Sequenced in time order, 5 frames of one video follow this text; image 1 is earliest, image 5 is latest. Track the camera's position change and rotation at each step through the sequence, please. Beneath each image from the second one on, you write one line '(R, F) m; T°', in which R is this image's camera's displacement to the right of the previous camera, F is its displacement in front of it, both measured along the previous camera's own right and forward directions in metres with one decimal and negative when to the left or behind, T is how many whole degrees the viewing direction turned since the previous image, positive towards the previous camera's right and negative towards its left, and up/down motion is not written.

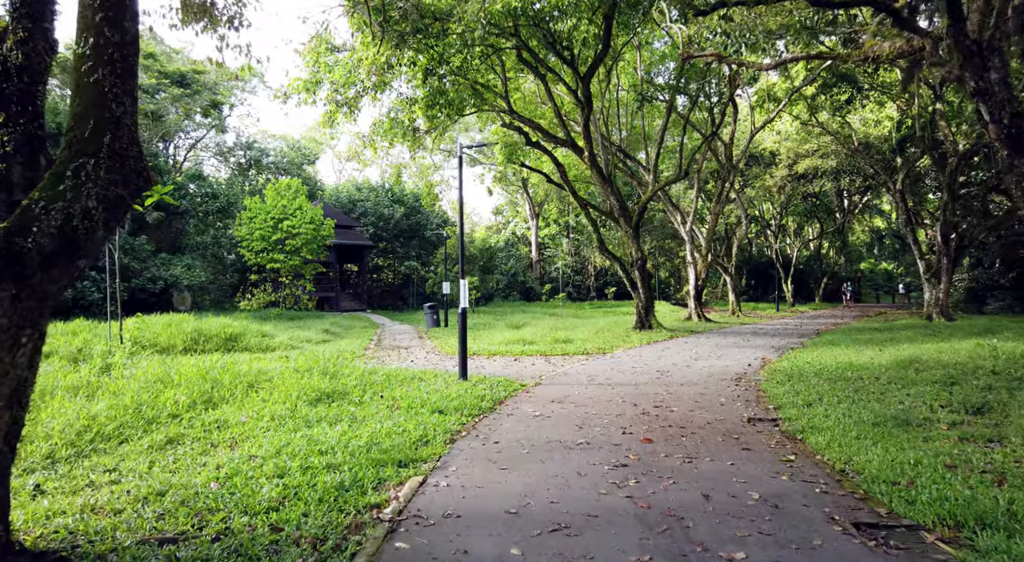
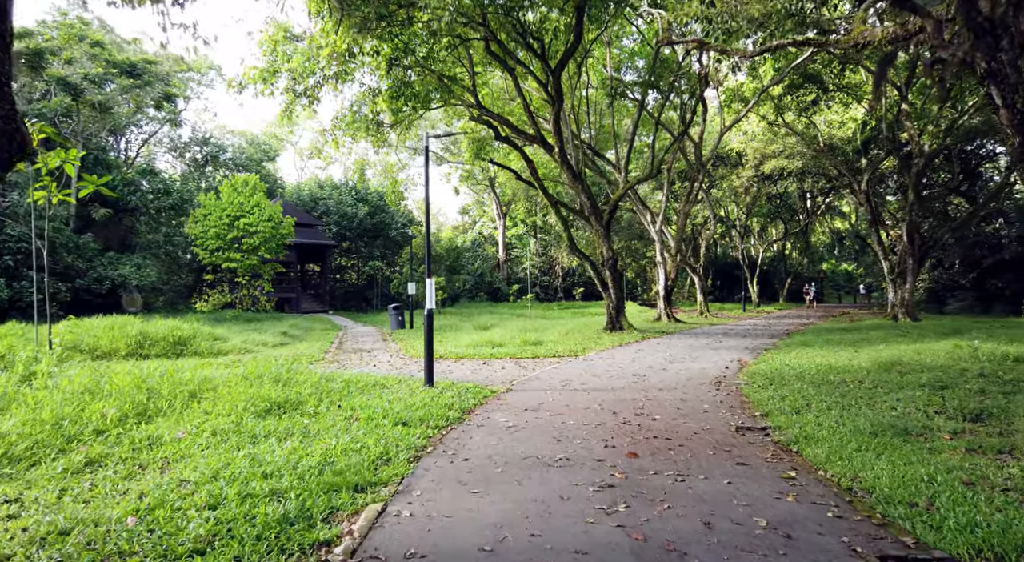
(0.0, +0.6) m; +3°
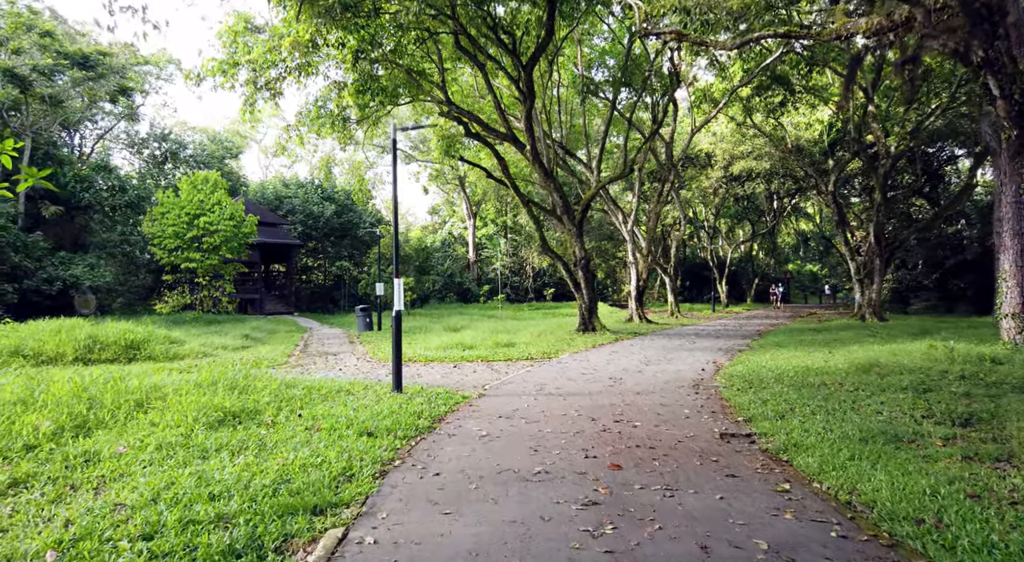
(0.0, +0.4) m; +3°
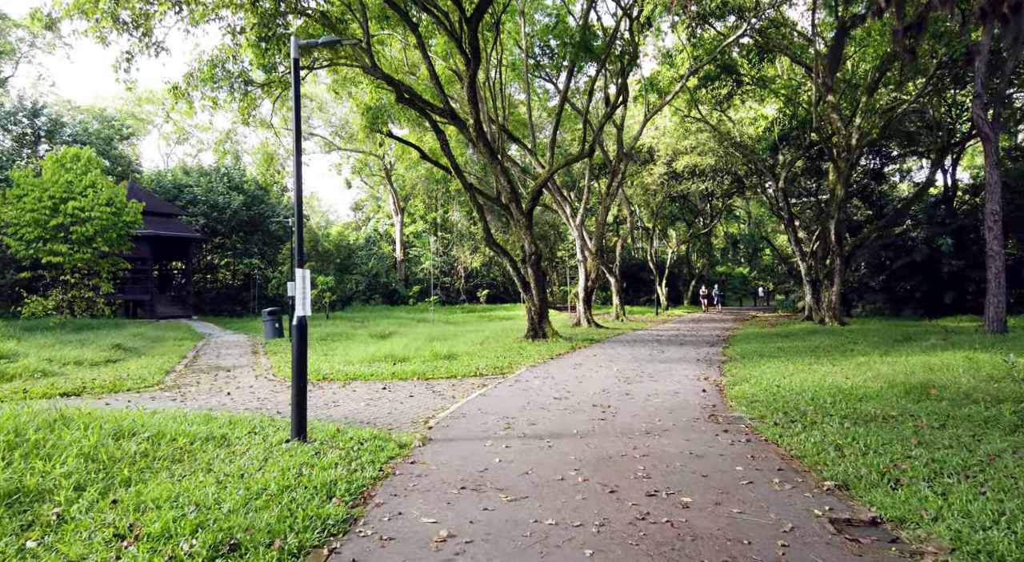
(-0.3, +2.6) m; +6°
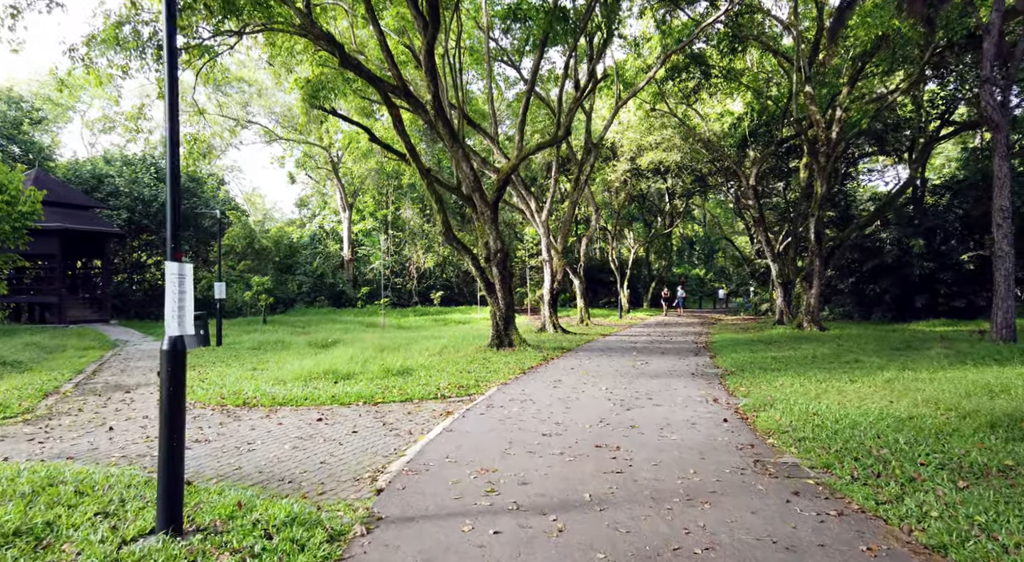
(-0.2, +1.9) m; +4°
